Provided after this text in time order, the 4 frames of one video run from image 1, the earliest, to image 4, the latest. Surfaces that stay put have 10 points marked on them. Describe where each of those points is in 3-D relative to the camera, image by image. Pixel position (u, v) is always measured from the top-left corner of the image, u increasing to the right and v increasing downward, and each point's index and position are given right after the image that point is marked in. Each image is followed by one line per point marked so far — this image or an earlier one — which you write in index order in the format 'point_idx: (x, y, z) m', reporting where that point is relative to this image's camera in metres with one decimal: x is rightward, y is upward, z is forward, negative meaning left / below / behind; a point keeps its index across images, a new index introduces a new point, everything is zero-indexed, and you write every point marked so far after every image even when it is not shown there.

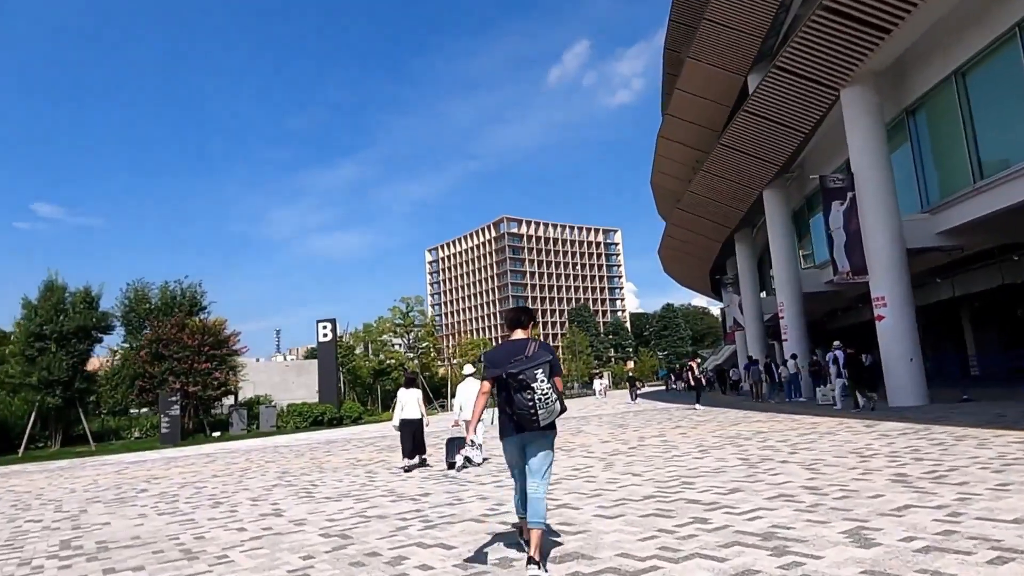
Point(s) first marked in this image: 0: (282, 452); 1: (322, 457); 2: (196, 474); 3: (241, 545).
0: (-5.7, -4.0, +16.5) m
1: (-3.9, -3.5, +13.7) m
2: (-5.9, -3.5, +12.5) m
3: (-2.2, -2.1, +5.5) m
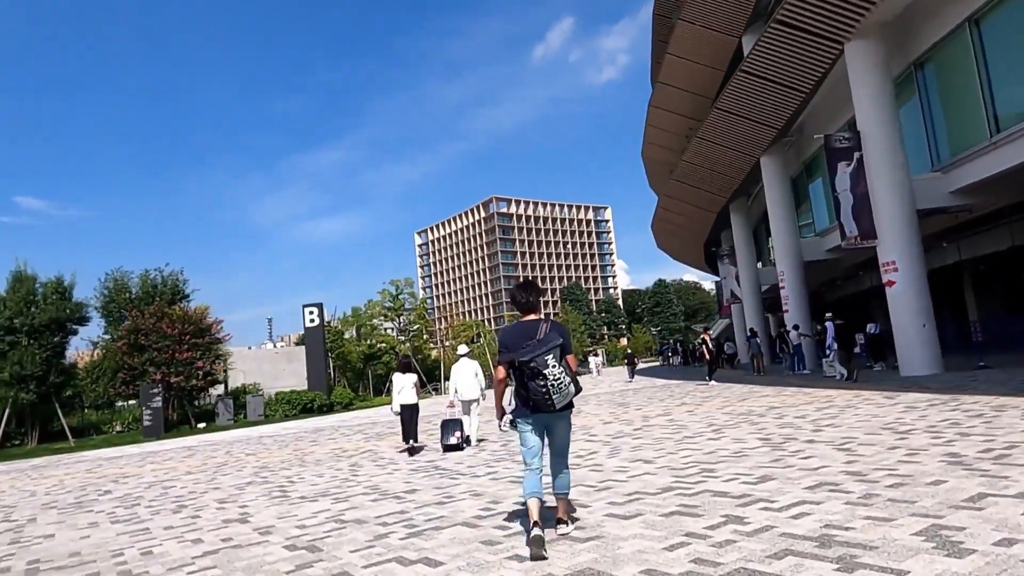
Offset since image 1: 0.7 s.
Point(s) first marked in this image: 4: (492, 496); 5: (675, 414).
0: (-5.8, -3.6, +15.7) m
1: (-4.0, -3.1, +12.9) m
2: (-5.9, -3.2, +11.6) m
3: (-2.2, -1.9, +4.7) m
4: (-0.2, -1.8, +5.8) m
5: (+2.8, -2.2, +11.4) m
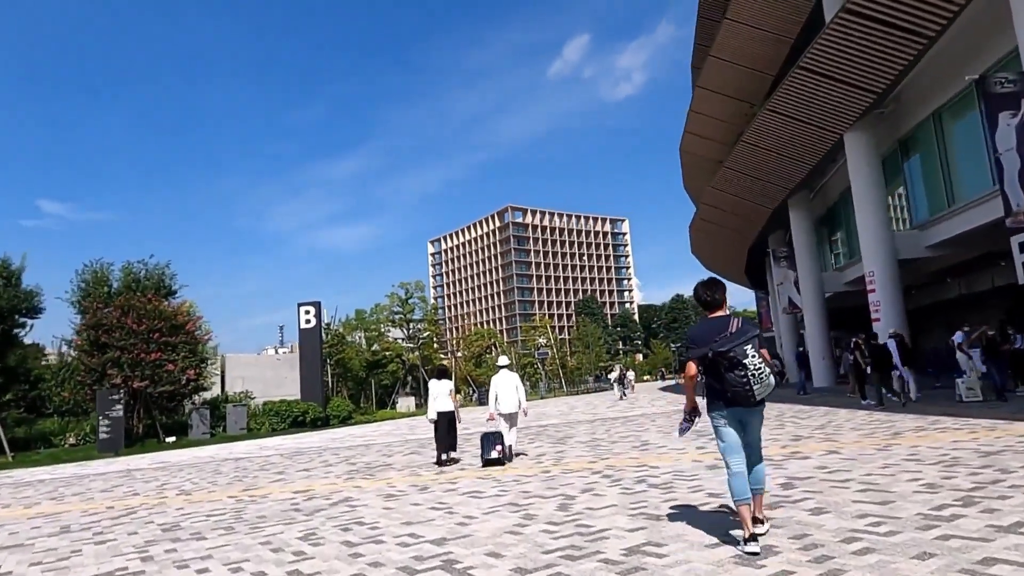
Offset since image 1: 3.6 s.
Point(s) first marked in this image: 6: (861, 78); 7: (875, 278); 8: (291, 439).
0: (-5.2, -3.2, +11.8) m
1: (-3.4, -2.7, +9.1) m
2: (-5.4, -2.7, +7.8) m
3: (-1.8, -1.4, +0.8) m
4: (+0.3, -1.3, +1.9) m
5: (+3.4, -1.9, +7.5) m
6: (+8.5, +5.0, +16.7) m
7: (+10.0, +0.3, +18.5) m
8: (-6.4, -4.4, +19.5) m
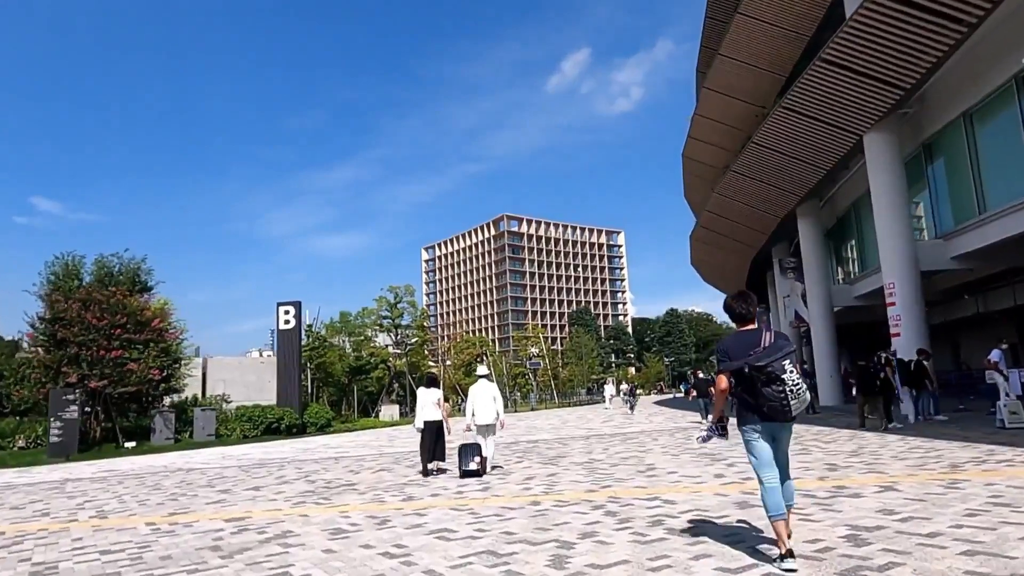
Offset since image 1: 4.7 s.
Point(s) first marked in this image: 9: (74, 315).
0: (-5.4, -3.1, +10.3) m
1: (-3.6, -2.5, +7.6) m
2: (-5.6, -2.4, +6.3) m
3: (-1.8, -1.1, -0.7) m
4: (+0.2, -1.2, +0.5) m
5: (+3.2, -1.8, +6.1) m
6: (+8.4, +4.7, +15.4) m
7: (+9.8, -0.1, +17.2) m
8: (-6.7, -4.3, +17.9) m
9: (-13.1, -0.8, +20.1) m
